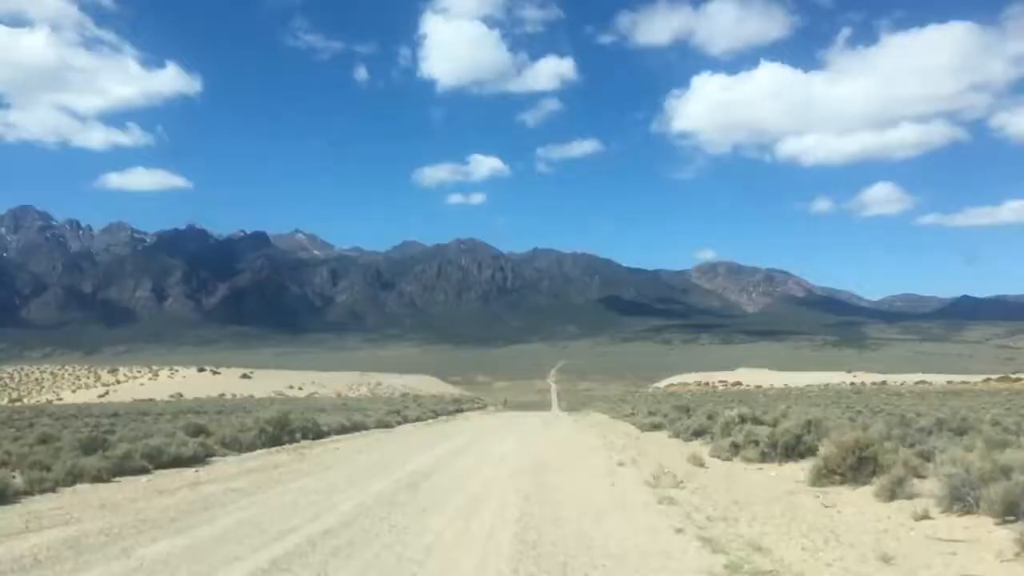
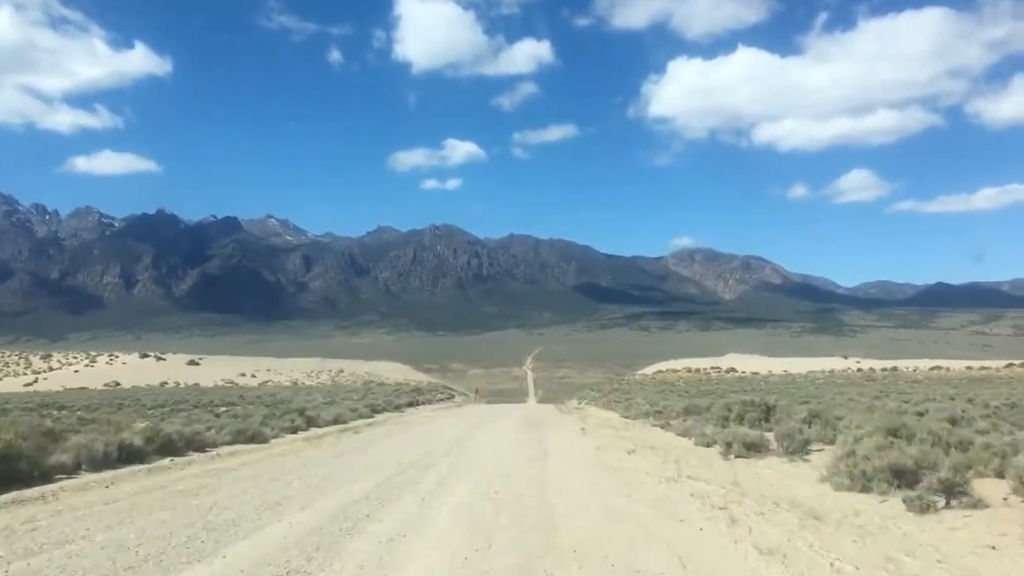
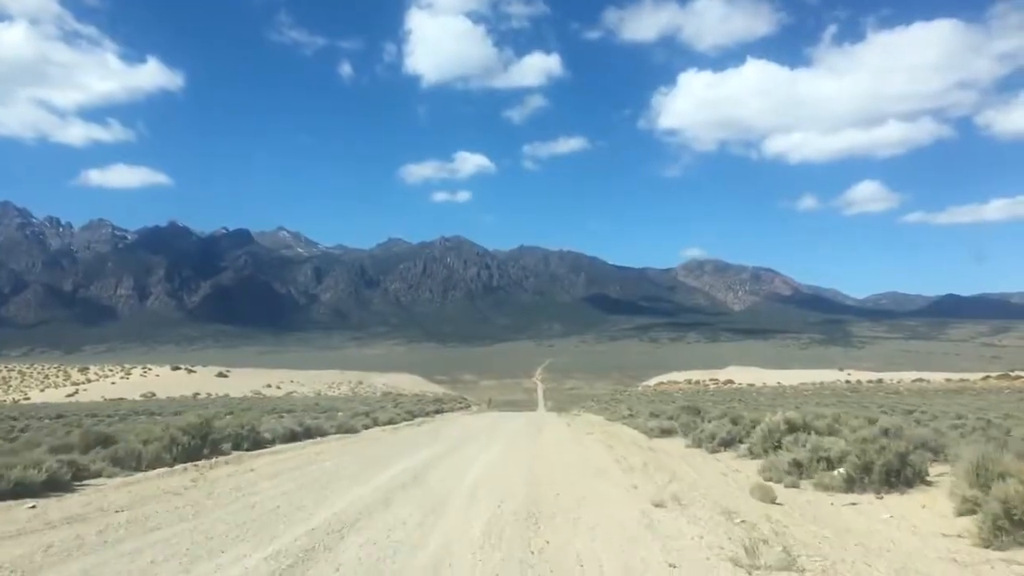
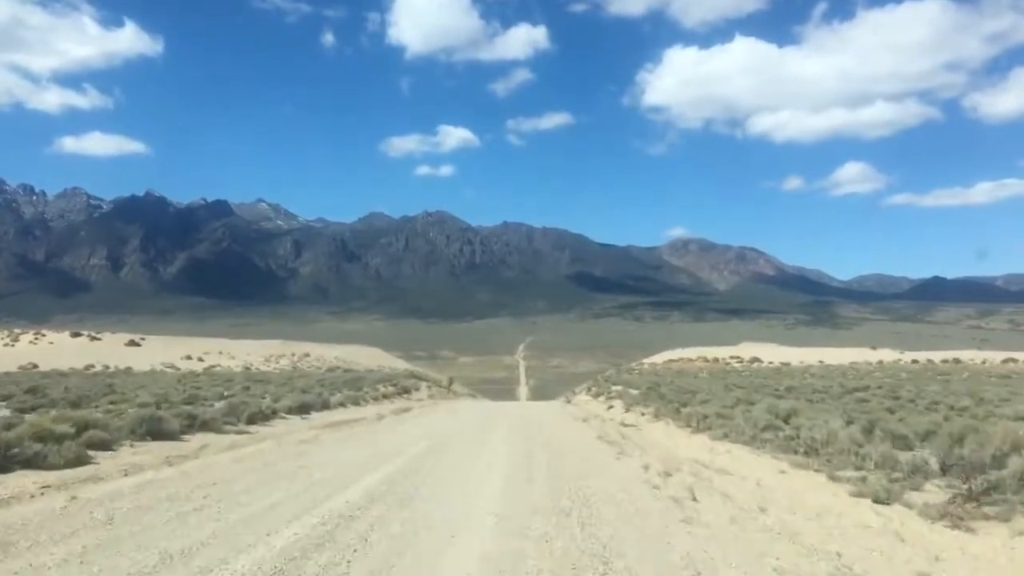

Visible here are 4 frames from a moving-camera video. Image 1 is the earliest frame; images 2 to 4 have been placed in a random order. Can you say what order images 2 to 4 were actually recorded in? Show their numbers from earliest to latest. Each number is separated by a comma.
3, 2, 4
